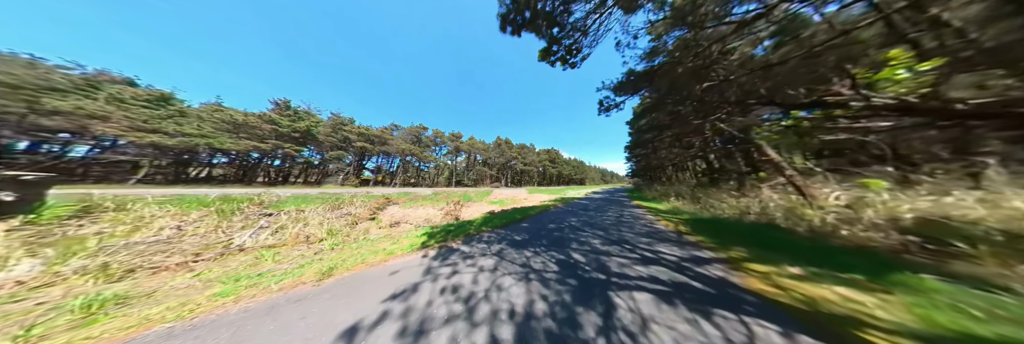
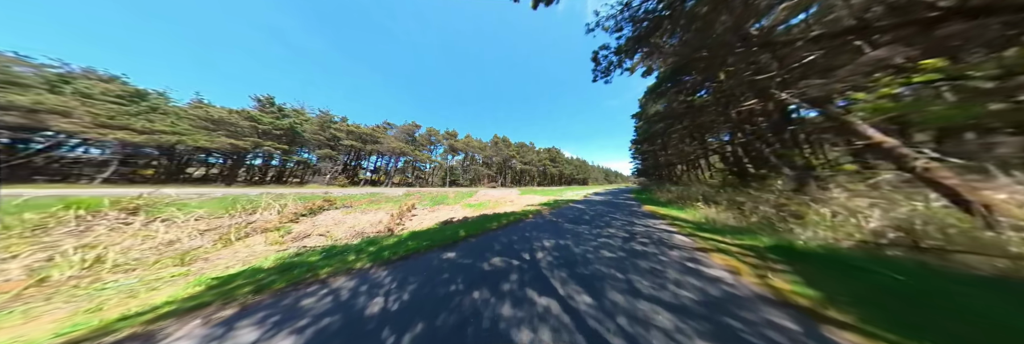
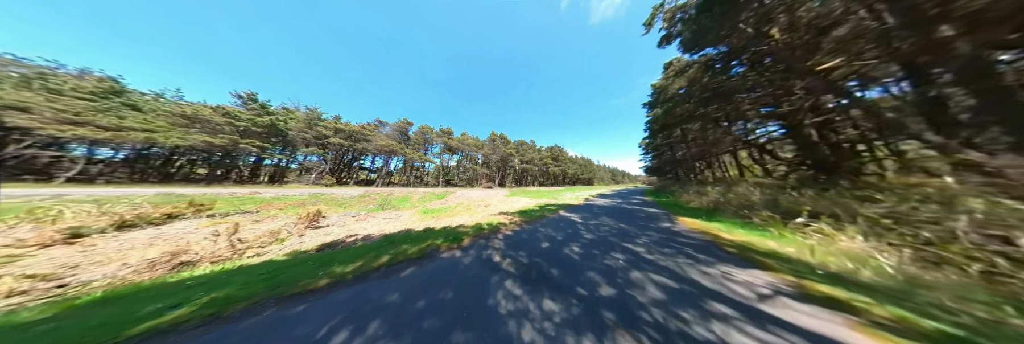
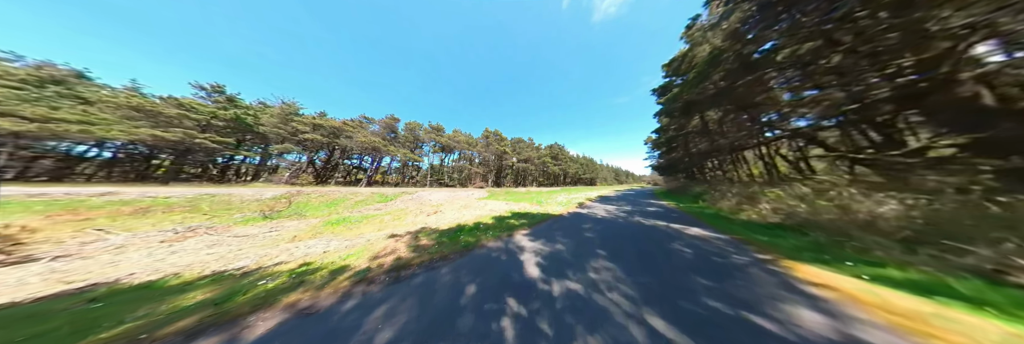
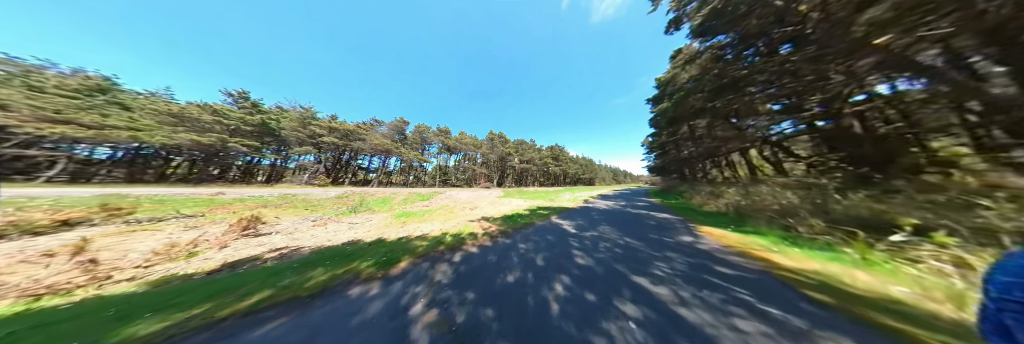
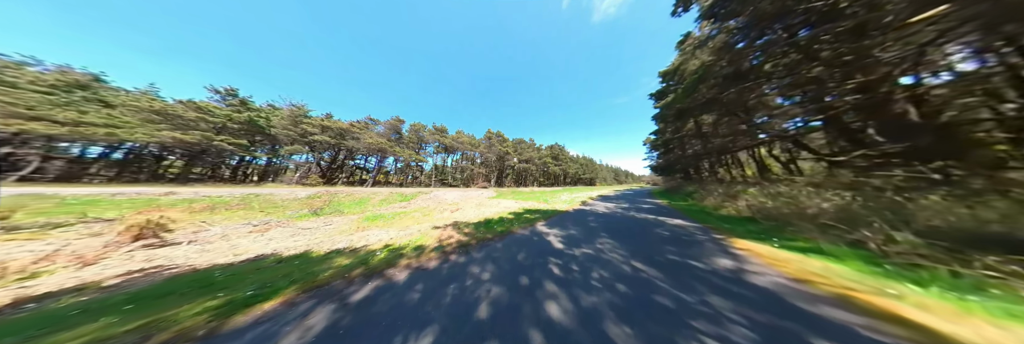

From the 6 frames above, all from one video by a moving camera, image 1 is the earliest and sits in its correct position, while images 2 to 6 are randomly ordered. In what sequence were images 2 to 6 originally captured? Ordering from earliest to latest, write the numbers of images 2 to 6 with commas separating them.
2, 3, 5, 6, 4
